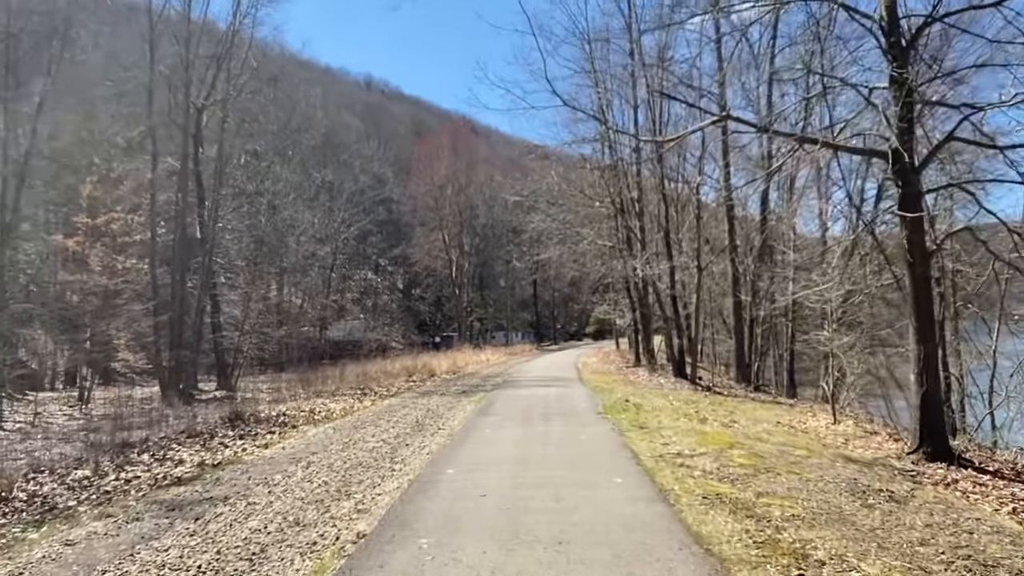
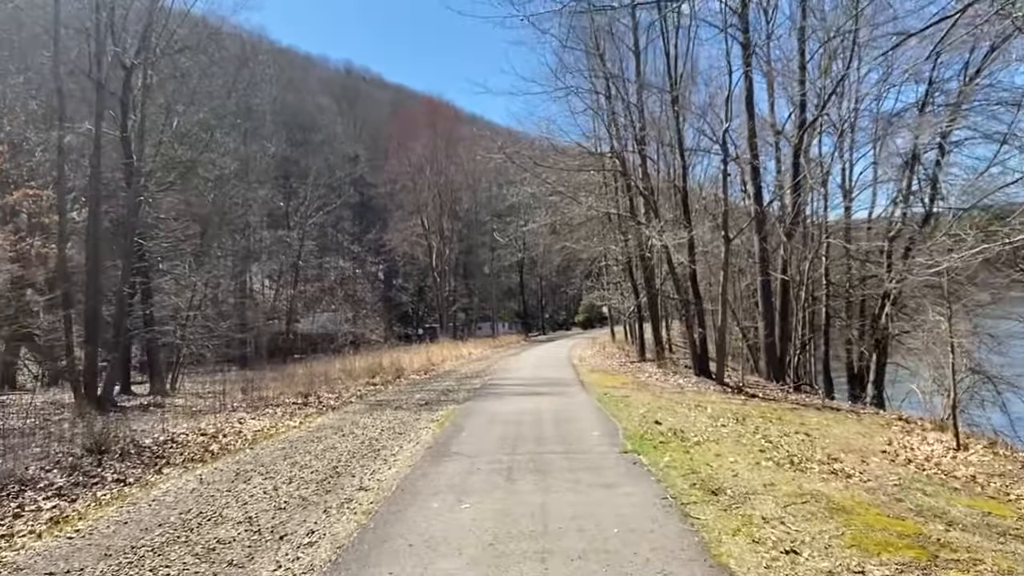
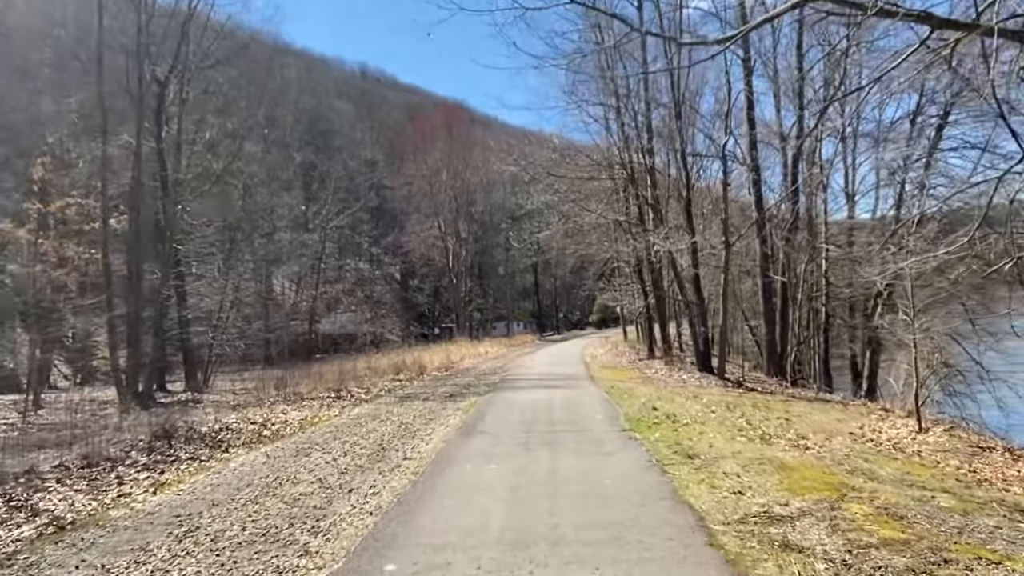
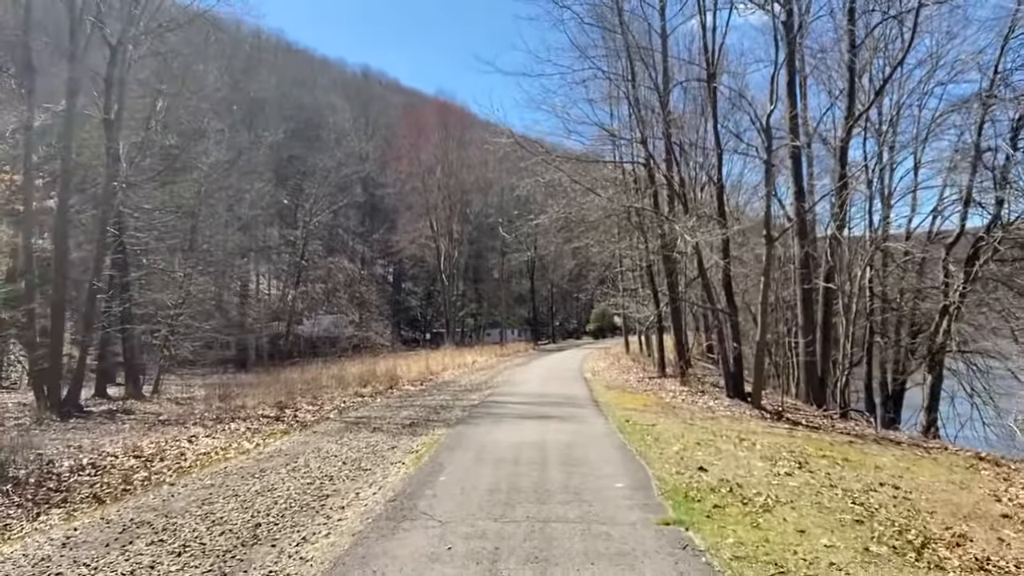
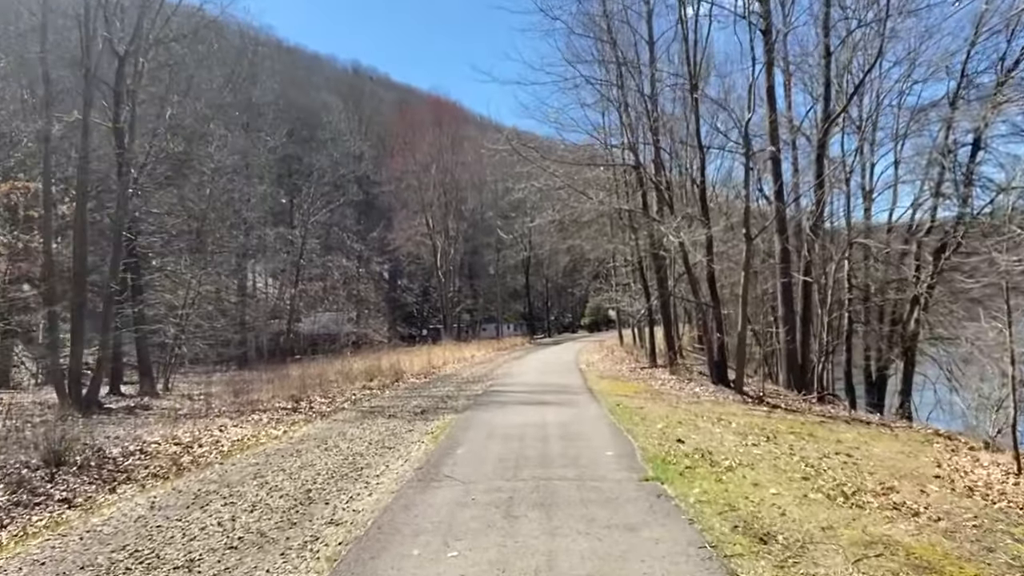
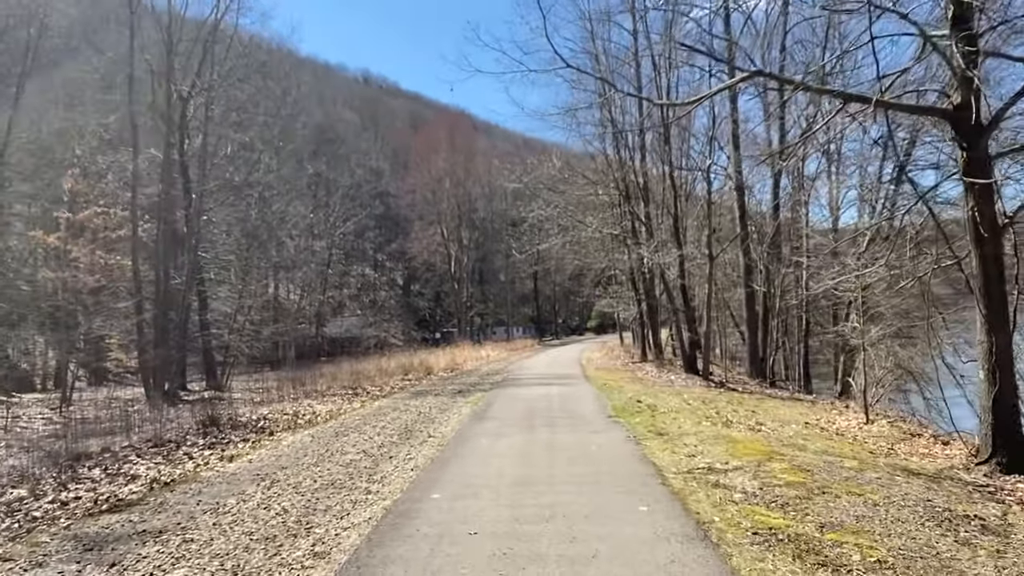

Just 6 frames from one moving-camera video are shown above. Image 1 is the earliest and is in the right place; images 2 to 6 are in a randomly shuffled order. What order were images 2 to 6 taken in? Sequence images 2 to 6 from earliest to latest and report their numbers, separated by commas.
6, 3, 2, 5, 4
